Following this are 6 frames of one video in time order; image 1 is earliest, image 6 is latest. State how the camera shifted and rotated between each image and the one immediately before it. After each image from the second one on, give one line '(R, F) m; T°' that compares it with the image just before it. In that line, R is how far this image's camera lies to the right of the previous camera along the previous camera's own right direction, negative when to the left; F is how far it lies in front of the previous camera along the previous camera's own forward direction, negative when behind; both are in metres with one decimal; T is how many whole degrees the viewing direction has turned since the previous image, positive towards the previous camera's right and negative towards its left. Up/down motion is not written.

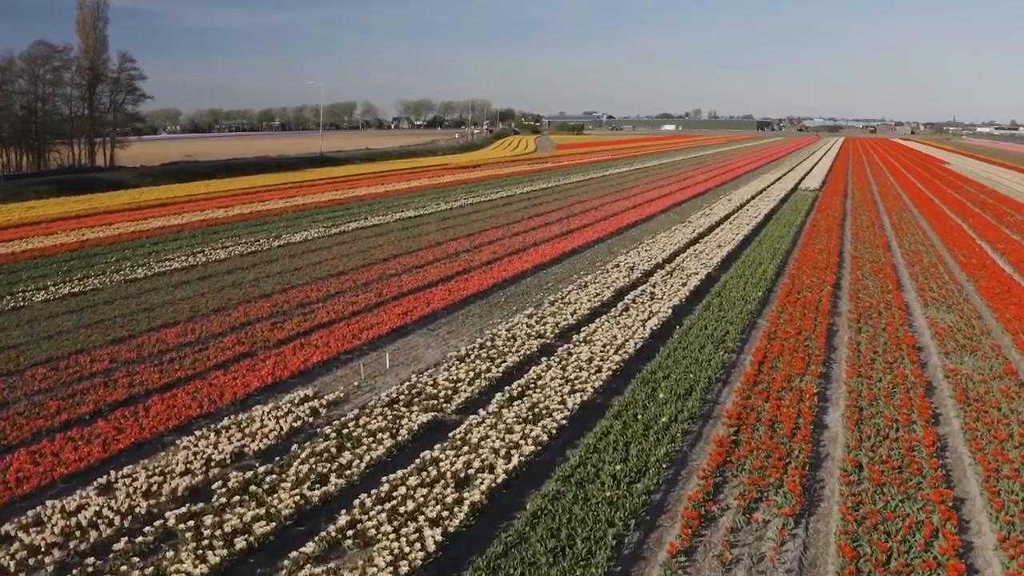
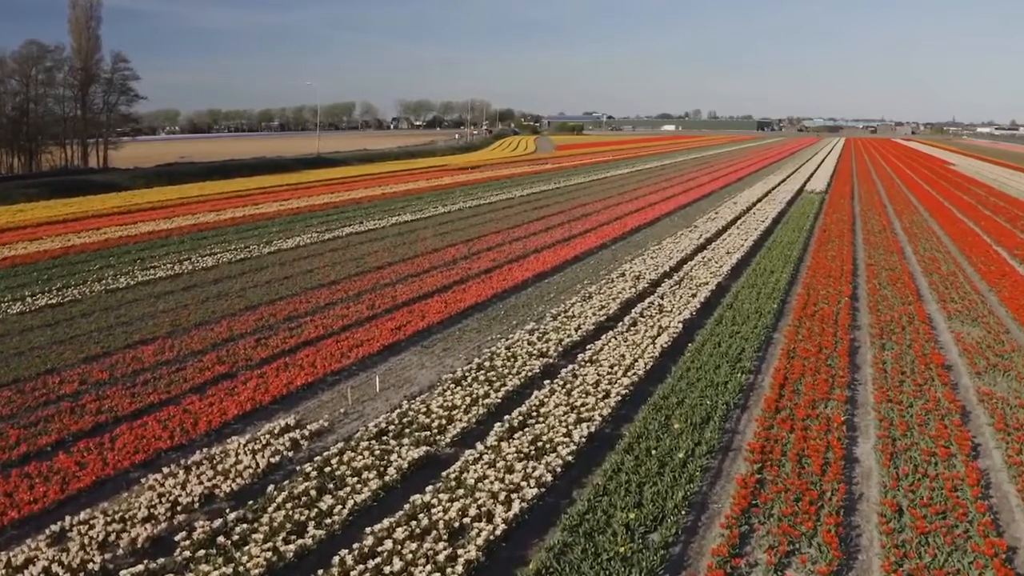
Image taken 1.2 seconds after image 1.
(0.0, +0.8) m; 0°
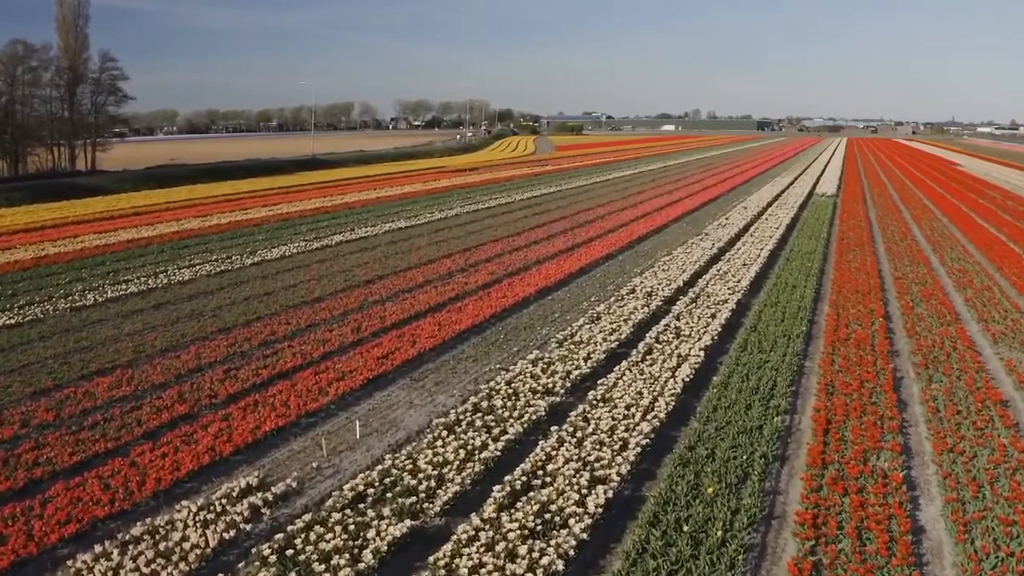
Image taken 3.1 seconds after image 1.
(0.0, +1.3) m; 0°
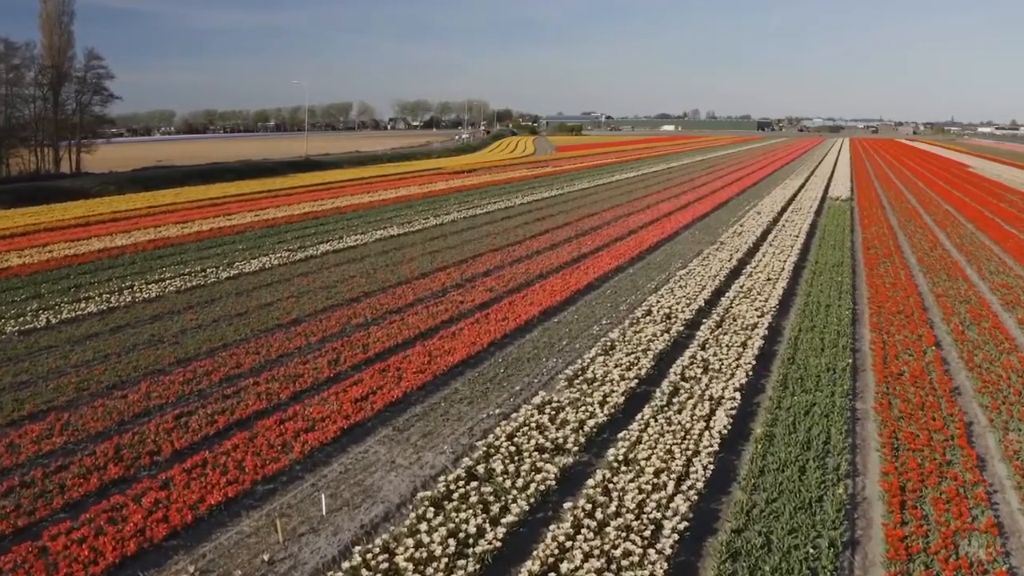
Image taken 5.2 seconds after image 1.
(0.0, +1.6) m; 0°
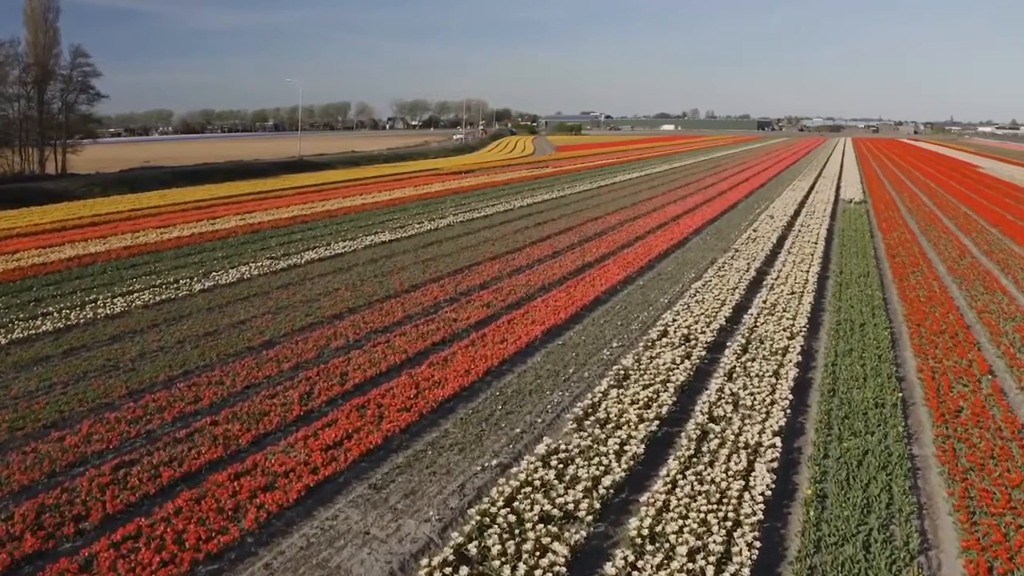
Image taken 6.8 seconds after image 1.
(0.0, +1.3) m; 0°
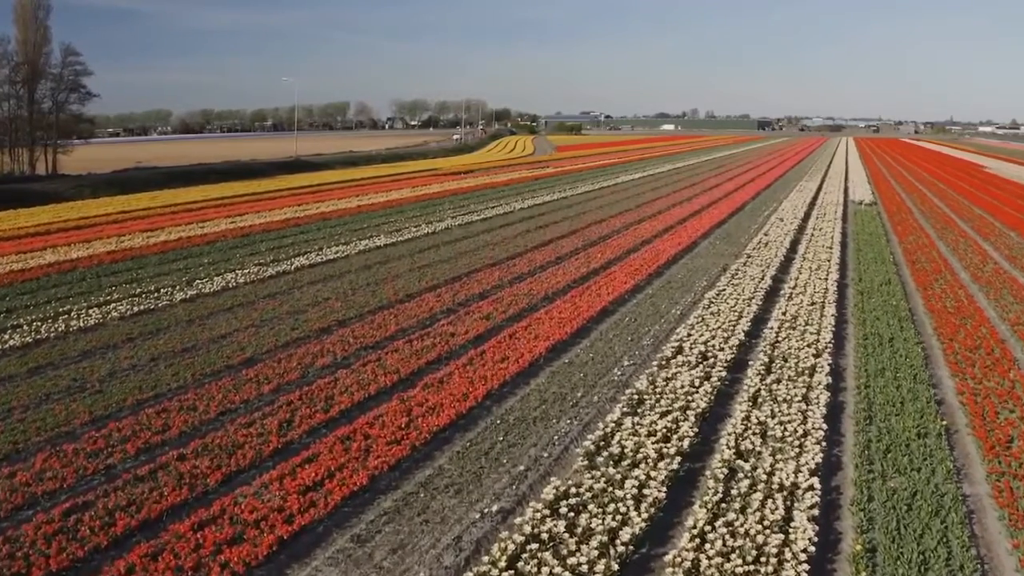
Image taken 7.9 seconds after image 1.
(0.0, +0.9) m; 0°
